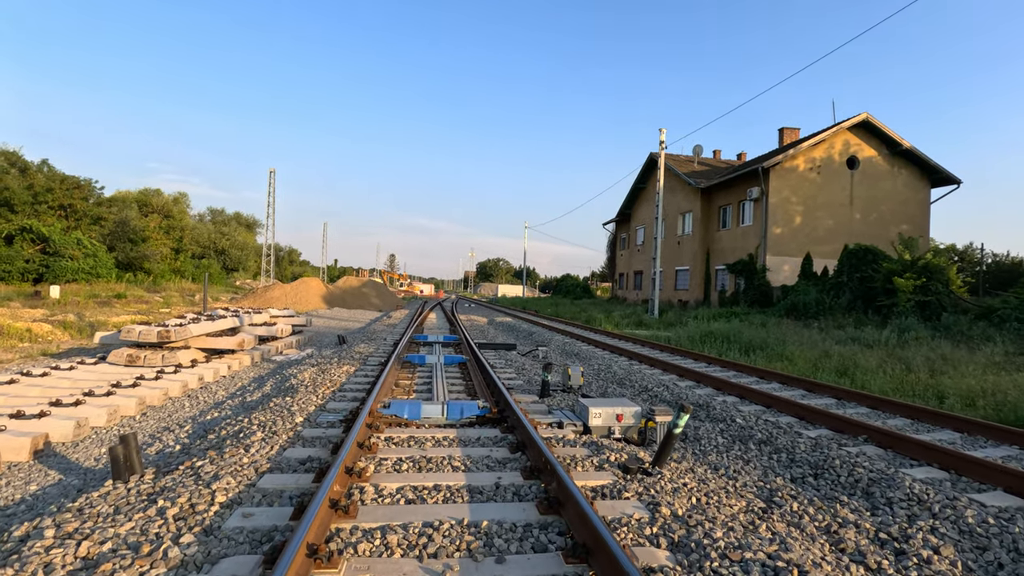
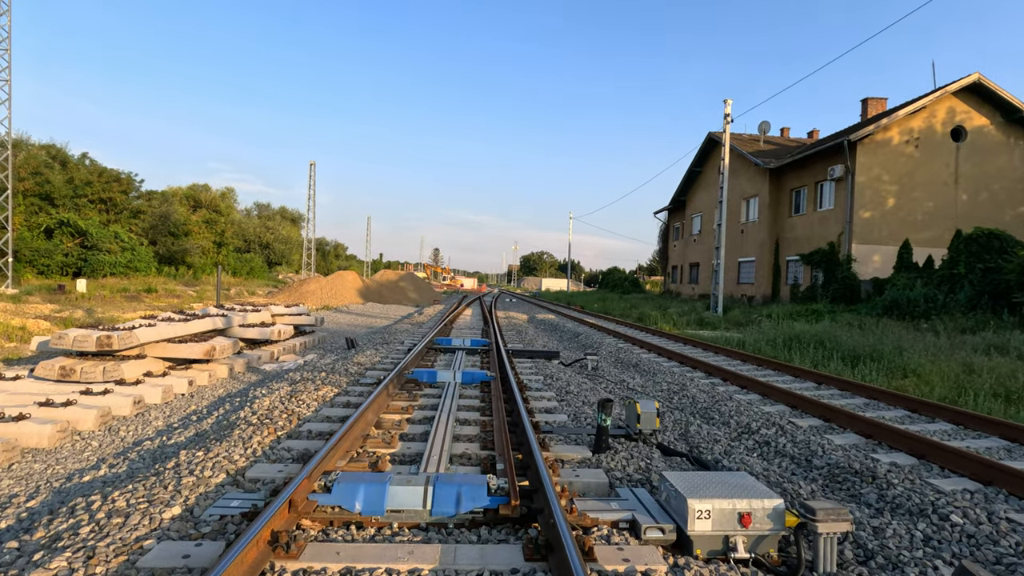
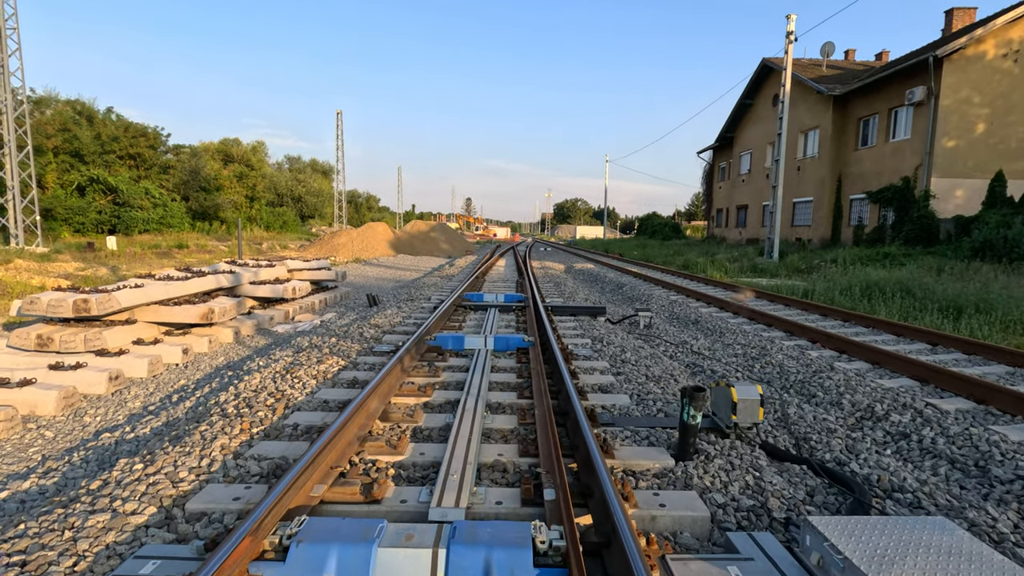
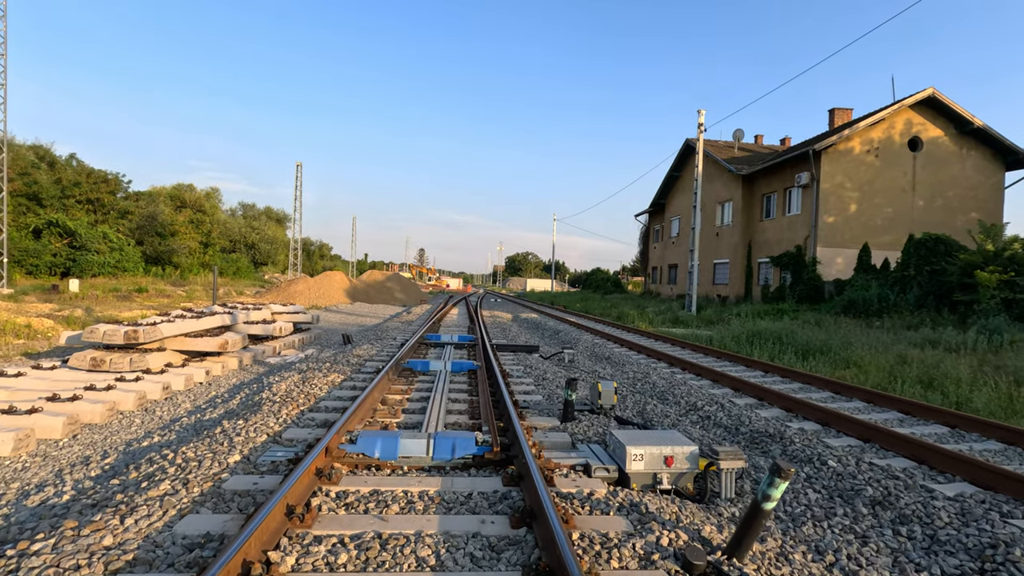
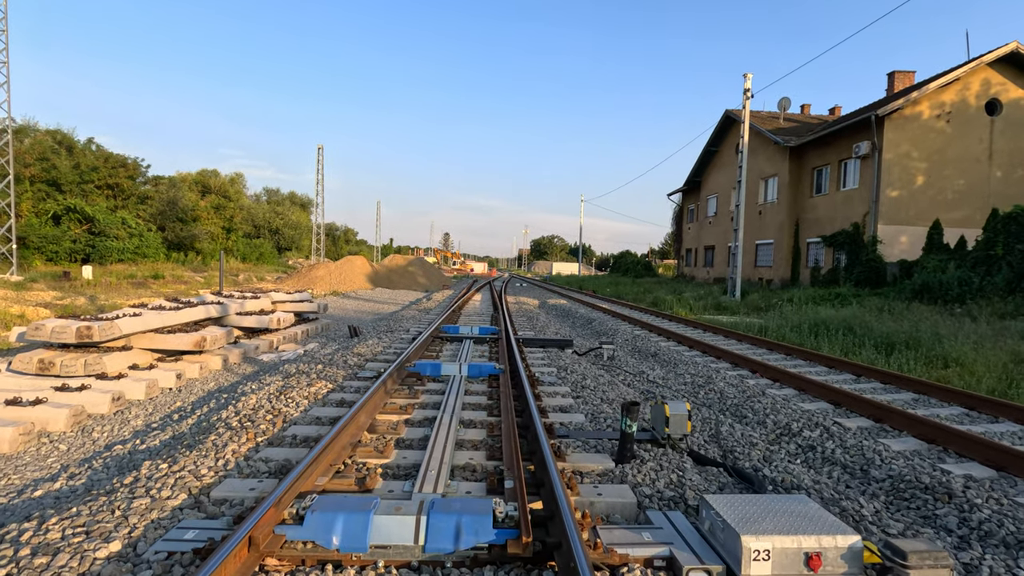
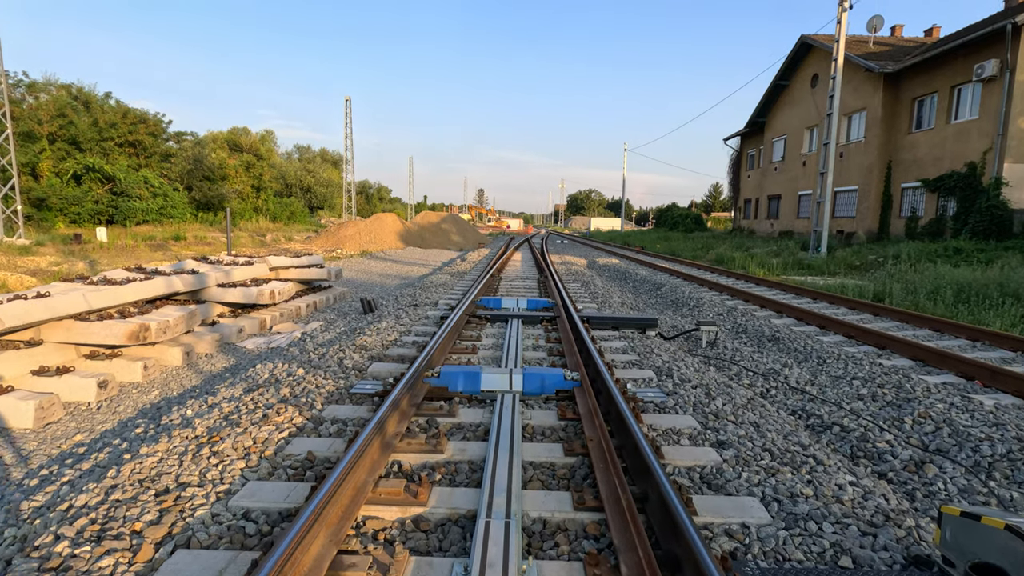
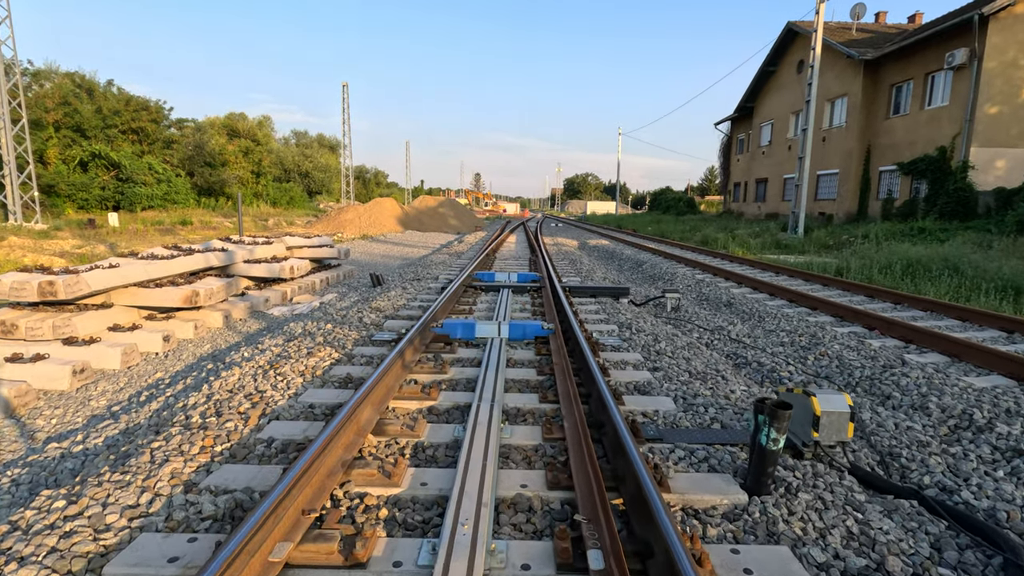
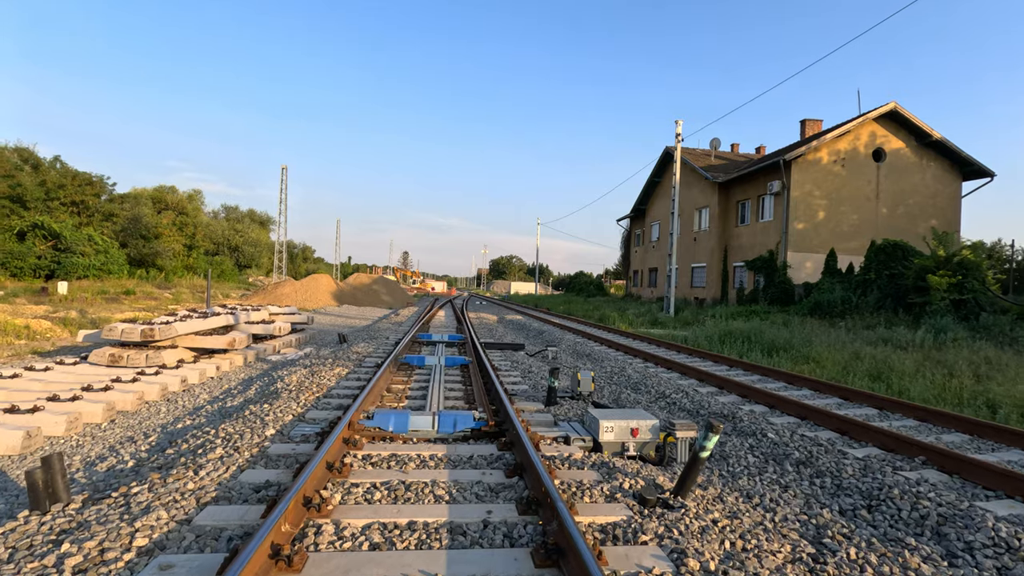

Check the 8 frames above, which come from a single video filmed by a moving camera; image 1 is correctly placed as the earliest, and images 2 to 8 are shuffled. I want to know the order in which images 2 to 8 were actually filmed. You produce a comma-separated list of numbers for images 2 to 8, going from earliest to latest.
8, 4, 2, 5, 3, 7, 6
